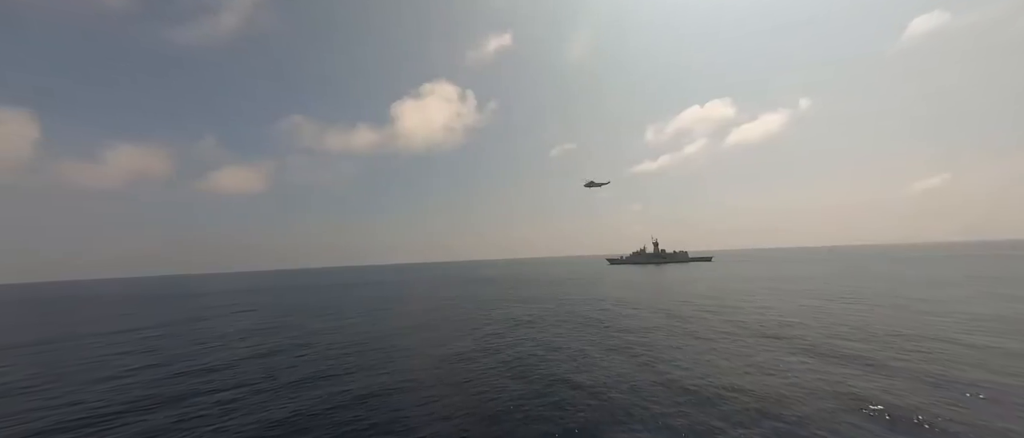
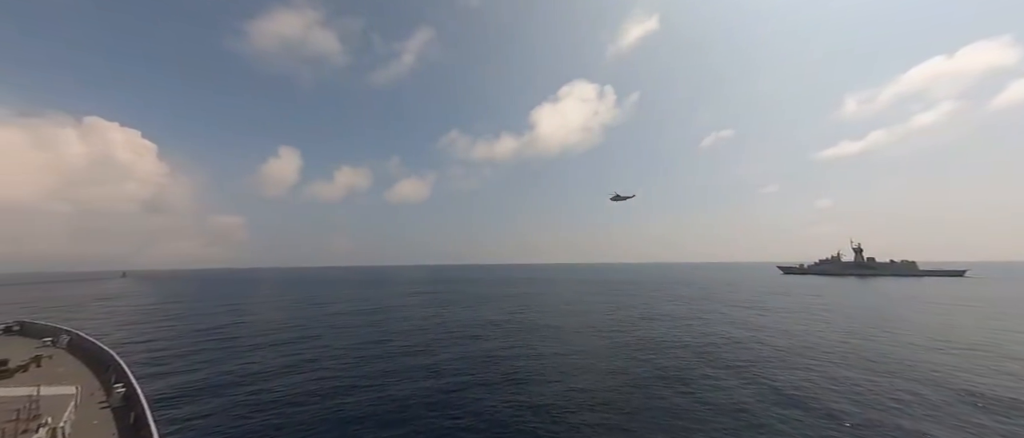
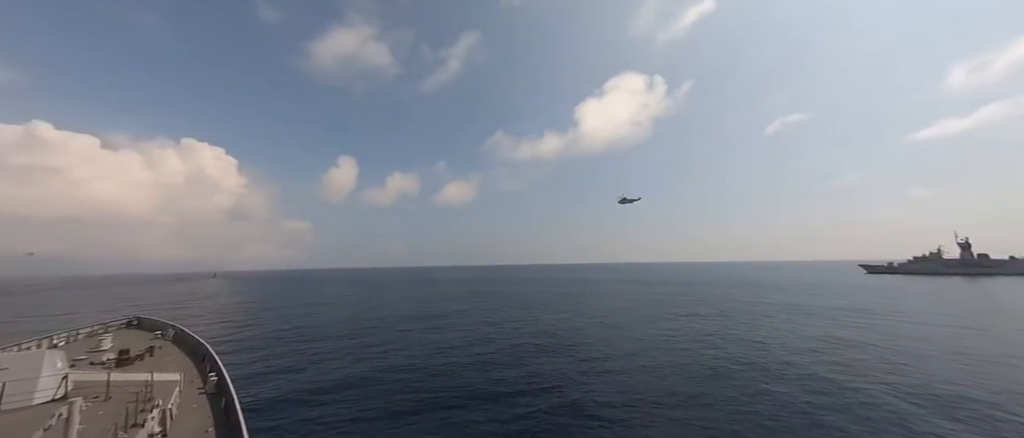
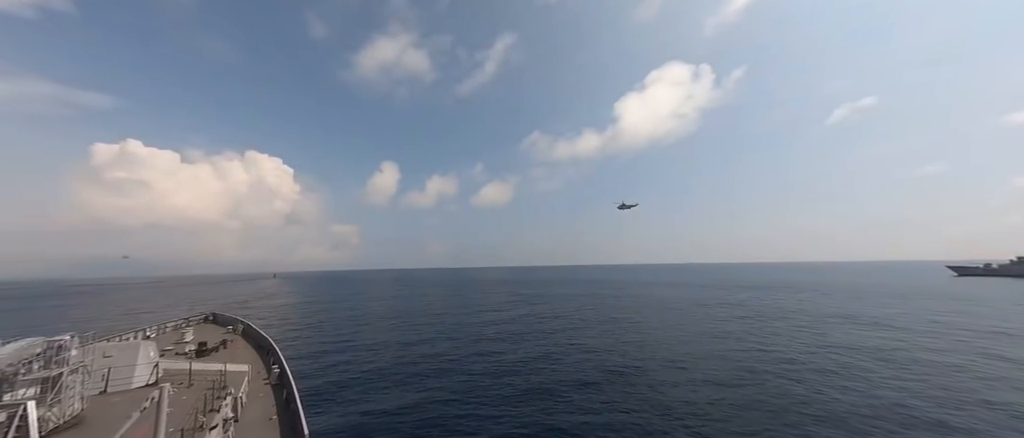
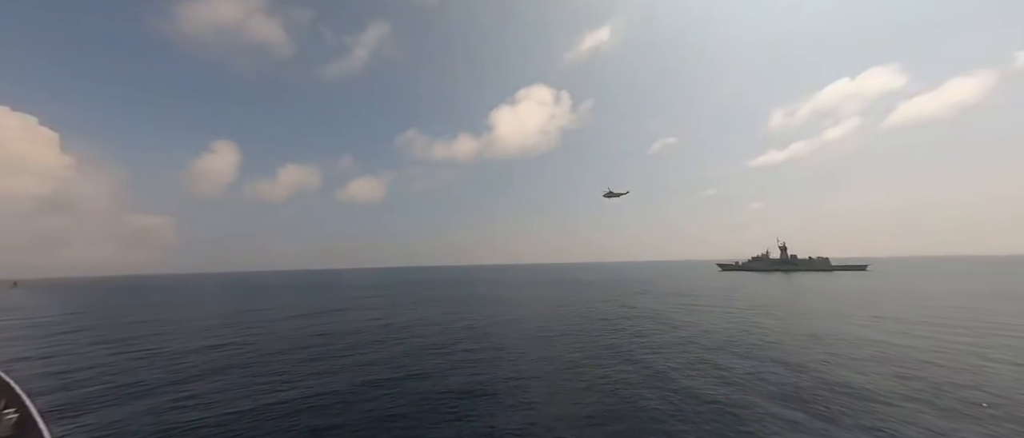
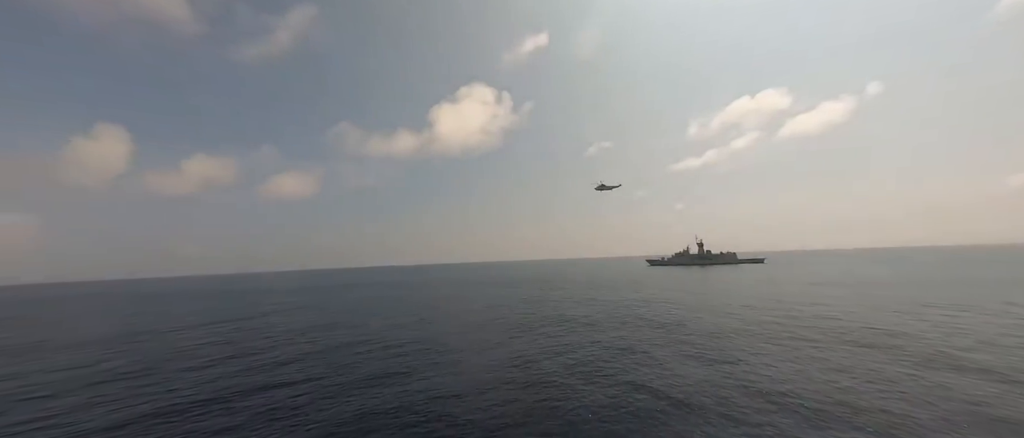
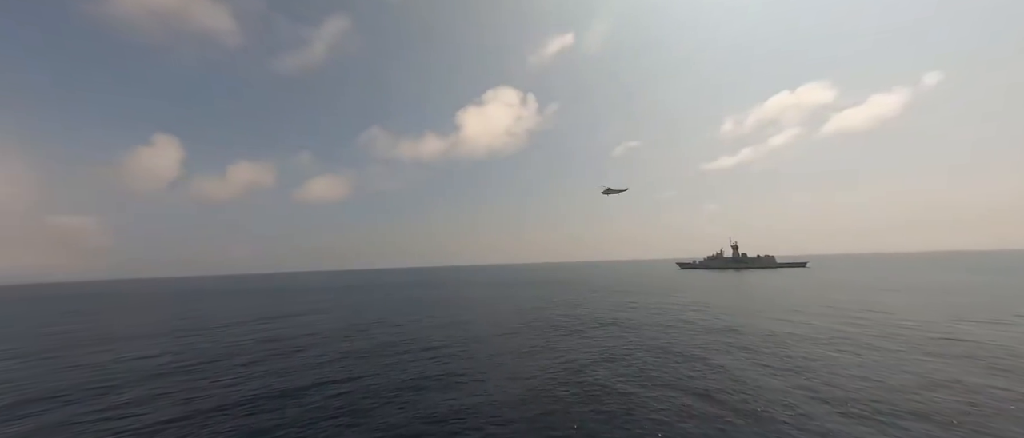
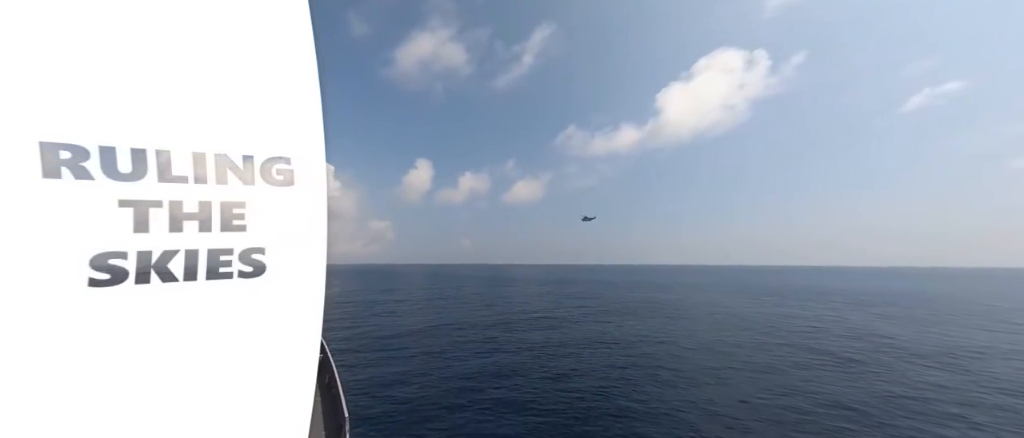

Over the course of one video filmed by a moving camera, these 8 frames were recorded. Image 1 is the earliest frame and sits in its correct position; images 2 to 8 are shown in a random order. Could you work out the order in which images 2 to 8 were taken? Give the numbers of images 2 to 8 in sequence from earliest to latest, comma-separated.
6, 7, 5, 2, 3, 4, 8
